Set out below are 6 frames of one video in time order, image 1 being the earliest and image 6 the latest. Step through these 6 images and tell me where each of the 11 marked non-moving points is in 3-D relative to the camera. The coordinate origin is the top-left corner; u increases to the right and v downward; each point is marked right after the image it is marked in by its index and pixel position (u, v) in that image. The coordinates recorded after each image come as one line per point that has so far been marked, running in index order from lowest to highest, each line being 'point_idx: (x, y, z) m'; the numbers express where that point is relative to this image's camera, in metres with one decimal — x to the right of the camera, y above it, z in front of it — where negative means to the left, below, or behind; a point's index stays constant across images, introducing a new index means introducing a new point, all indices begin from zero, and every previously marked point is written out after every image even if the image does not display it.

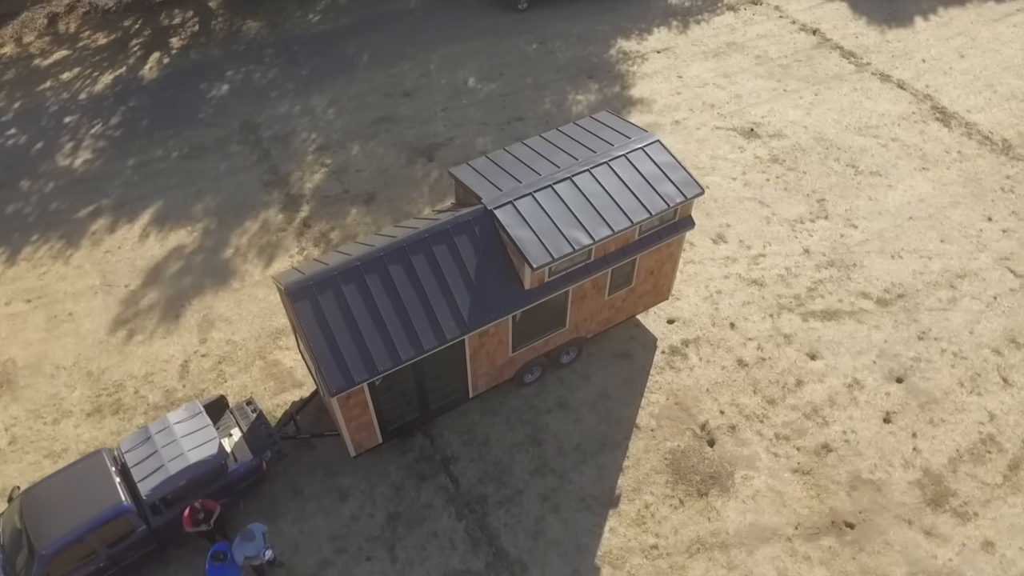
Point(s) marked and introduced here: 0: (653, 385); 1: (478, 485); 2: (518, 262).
0: (+2.5, -1.7, +12.8) m
1: (-0.5, -3.1, +11.5) m
2: (+0.1, +0.4, +10.6) m
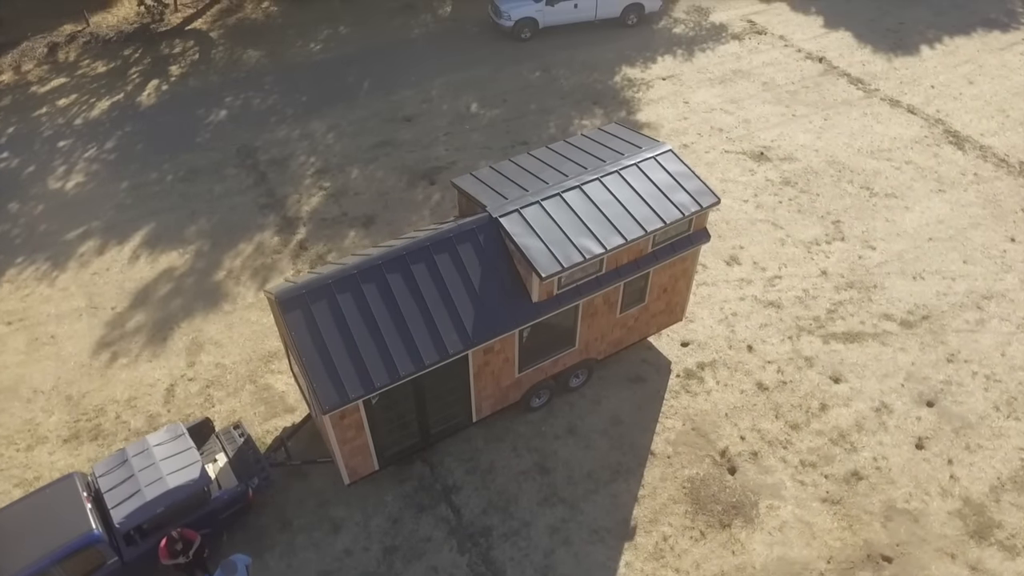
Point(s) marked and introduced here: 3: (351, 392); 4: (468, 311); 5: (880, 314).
0: (+2.6, -2.0, +12.0) m
1: (-0.4, -3.3, +10.6) m
2: (+0.2, +0.2, +9.9) m
3: (-2.0, -1.3, +9.0) m
4: (-0.6, -0.3, +9.8) m
5: (+6.9, -0.5, +13.6) m
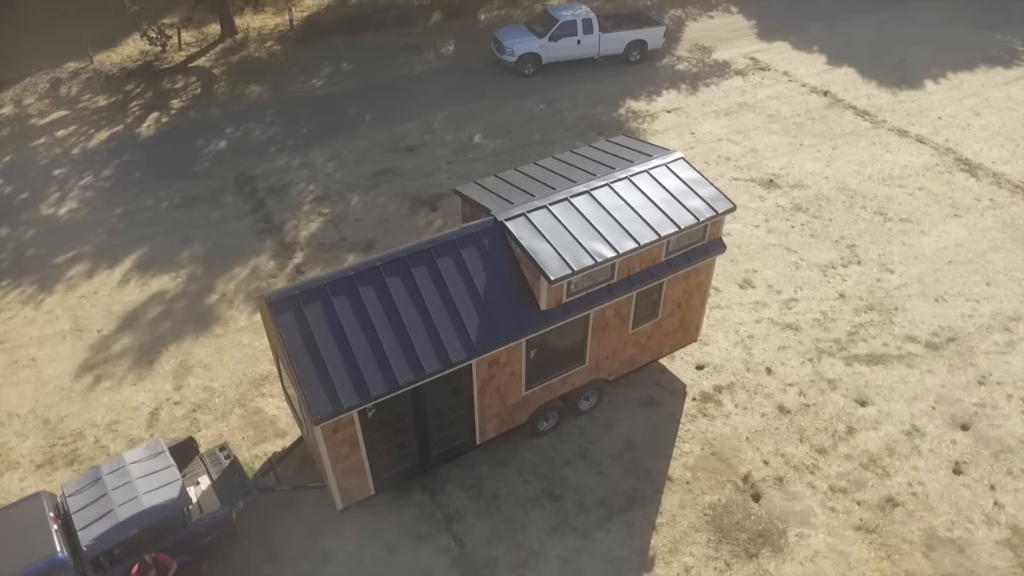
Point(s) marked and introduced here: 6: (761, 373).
0: (+2.7, -2.3, +11.2) m
1: (-0.3, -3.5, +9.8) m
2: (+0.3, +0.1, +9.4) m
3: (-1.9, -1.3, +8.4) m
4: (-0.5, -0.4, +9.2) m
5: (+7.0, -0.9, +13.0) m
6: (+4.2, -1.4, +12.3) m
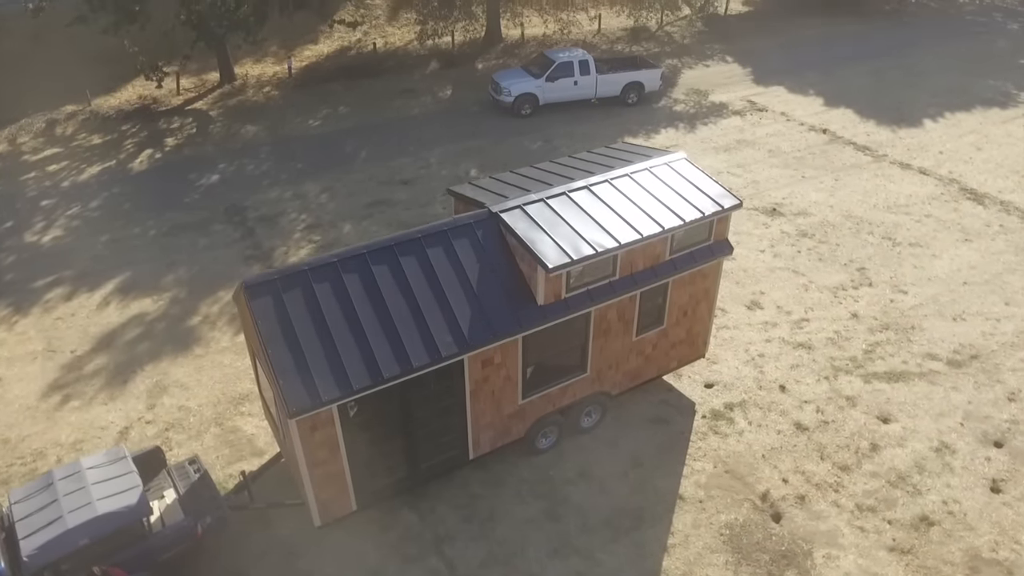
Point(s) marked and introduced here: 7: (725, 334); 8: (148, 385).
0: (+2.6, -2.3, +10.4) m
1: (-0.4, -3.4, +8.8) m
2: (+0.2, +0.2, +8.8) m
3: (-2.0, -1.1, +7.6) m
4: (-0.6, -0.3, +8.5) m
5: (+7.0, -1.1, +12.3) m
6: (+4.2, -1.6, +11.5) m
7: (+3.7, -0.8, +12.7) m
8: (-5.7, -1.5, +11.5) m
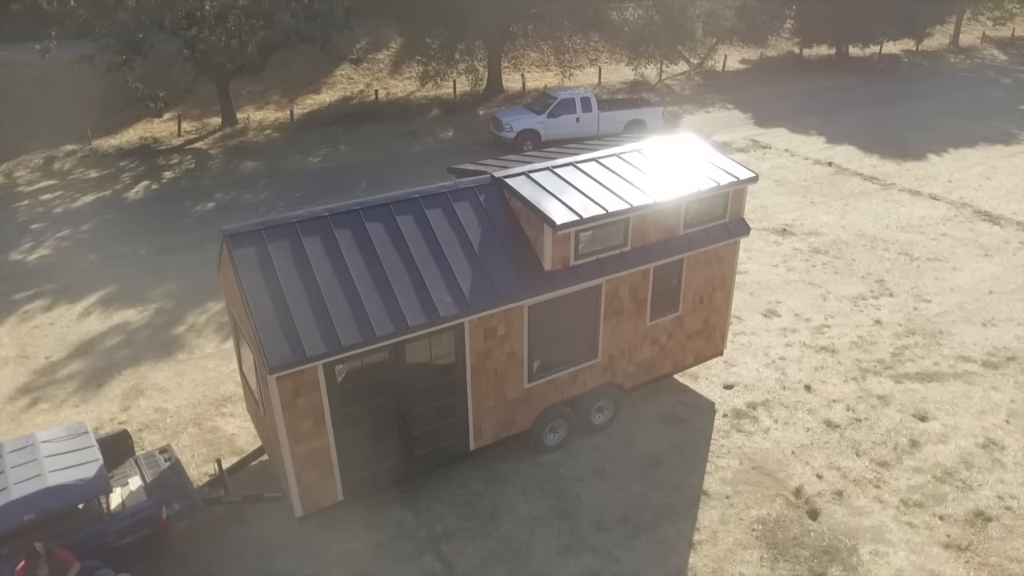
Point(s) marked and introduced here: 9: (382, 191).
0: (+2.7, -2.1, +9.5) m
1: (-0.3, -3.0, +7.8) m
2: (+0.3, +0.6, +8.2) m
3: (-1.9, -0.6, +6.9) m
4: (-0.5, +0.2, +7.9) m
5: (+7.0, -1.1, +11.5) m
6: (+4.2, -1.5, +10.7) m
7: (+3.8, -0.8, +12.0) m
8: (-5.7, -1.5, +10.6) m
9: (-3.3, +2.5, +18.5) m
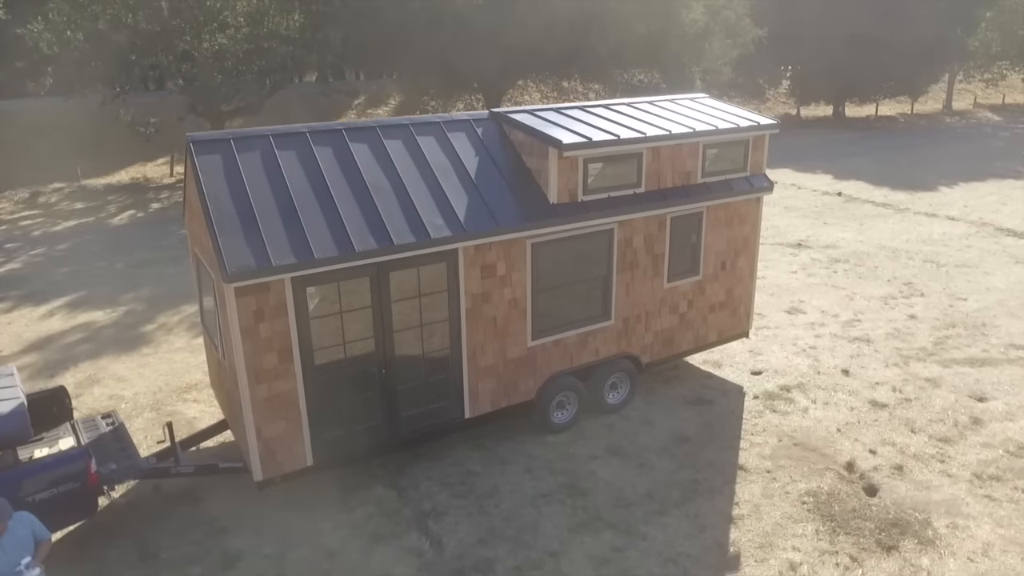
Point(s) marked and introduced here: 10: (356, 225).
0: (+2.7, -1.6, +8.2) m
1: (-0.3, -2.3, +6.4) m
2: (+0.3, +1.3, +7.3) m
3: (-1.9, +0.2, +5.9) m
4: (-0.5, +0.8, +6.9) m
5: (+7.0, -0.8, +10.4) m
6: (+4.2, -1.1, +9.5) m
7: (+3.8, -0.7, +10.9) m
8: (-5.7, -1.2, +9.5) m
9: (-3.3, +1.7, +17.7) m
10: (-1.4, +0.5, +6.3) m
